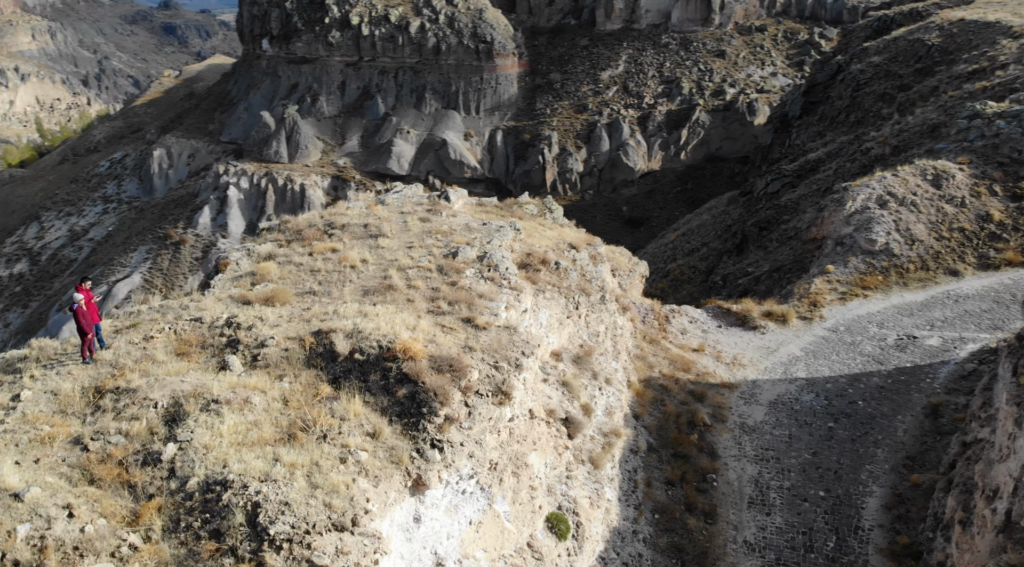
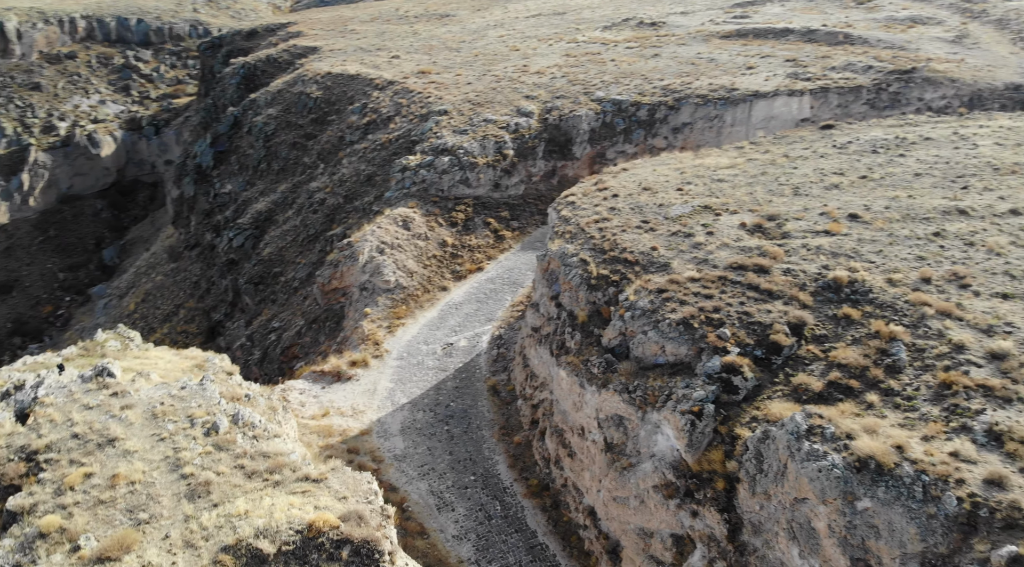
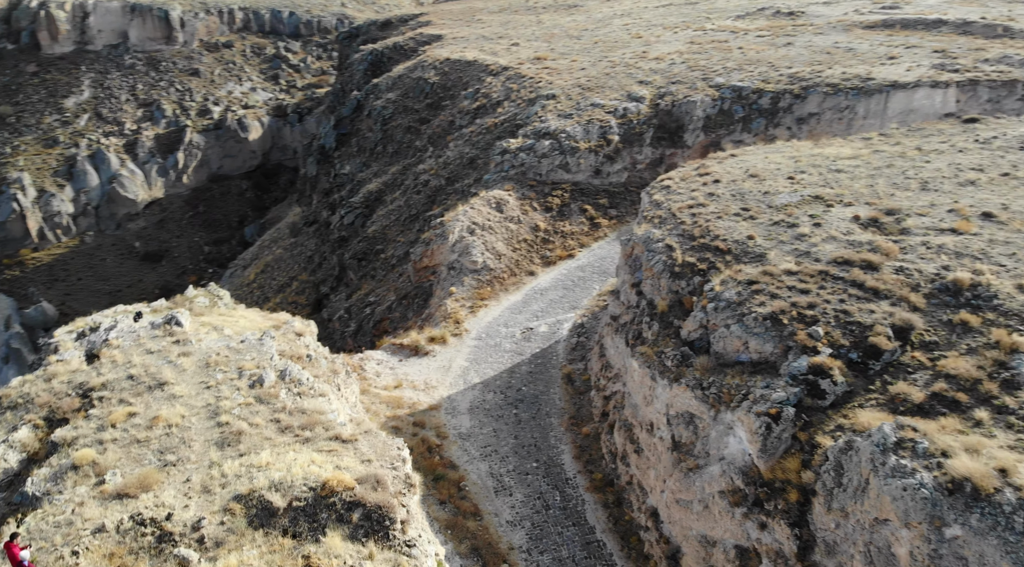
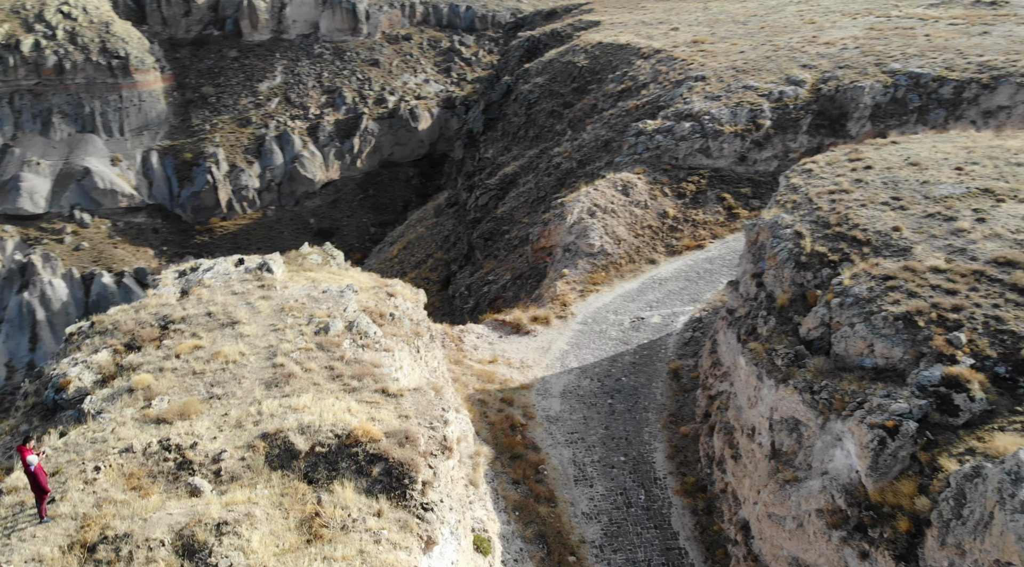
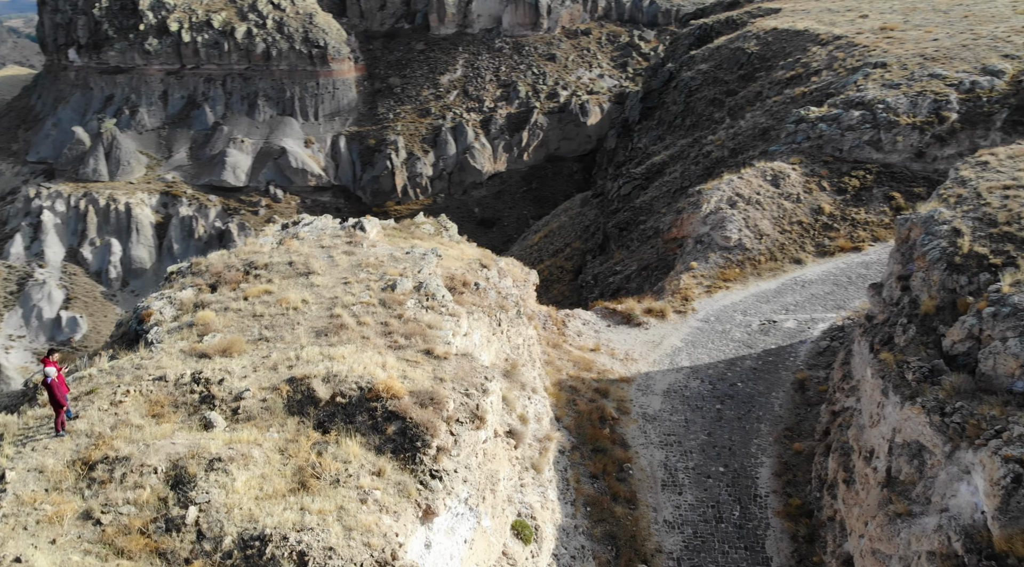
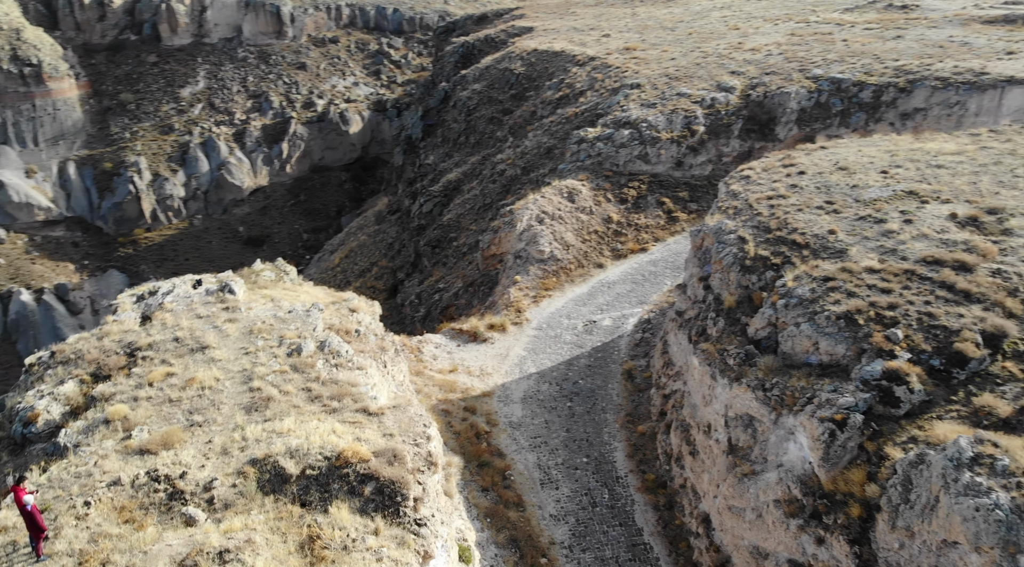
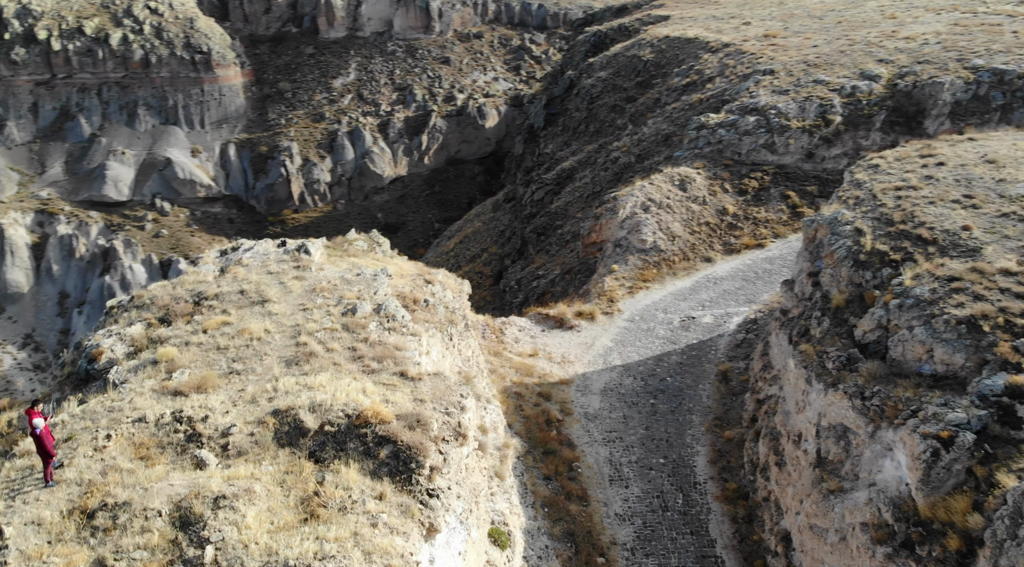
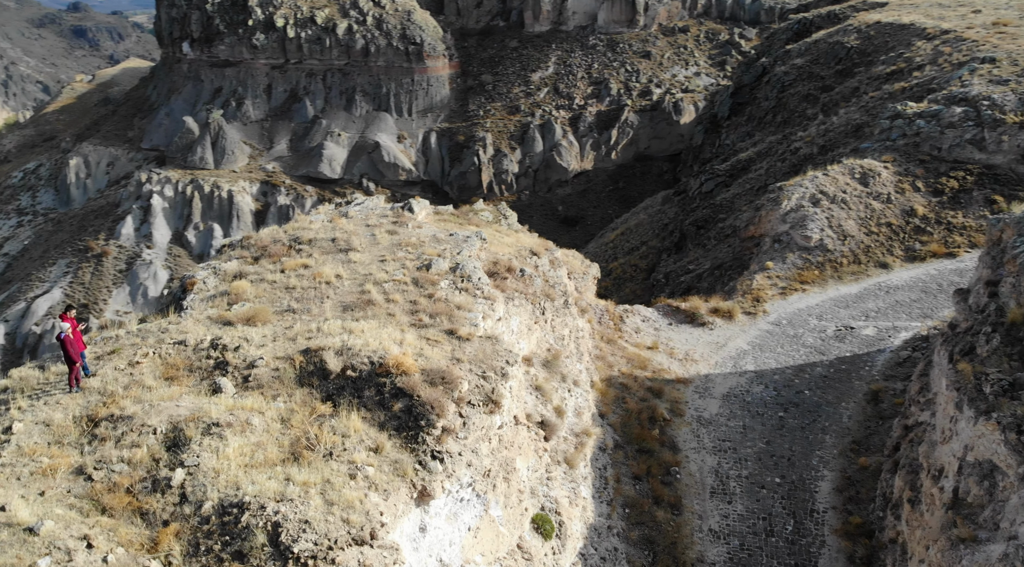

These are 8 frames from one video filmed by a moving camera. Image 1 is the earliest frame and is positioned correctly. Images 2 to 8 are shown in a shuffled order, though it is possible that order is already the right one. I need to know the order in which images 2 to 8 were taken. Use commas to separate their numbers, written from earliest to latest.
8, 5, 7, 4, 6, 3, 2
